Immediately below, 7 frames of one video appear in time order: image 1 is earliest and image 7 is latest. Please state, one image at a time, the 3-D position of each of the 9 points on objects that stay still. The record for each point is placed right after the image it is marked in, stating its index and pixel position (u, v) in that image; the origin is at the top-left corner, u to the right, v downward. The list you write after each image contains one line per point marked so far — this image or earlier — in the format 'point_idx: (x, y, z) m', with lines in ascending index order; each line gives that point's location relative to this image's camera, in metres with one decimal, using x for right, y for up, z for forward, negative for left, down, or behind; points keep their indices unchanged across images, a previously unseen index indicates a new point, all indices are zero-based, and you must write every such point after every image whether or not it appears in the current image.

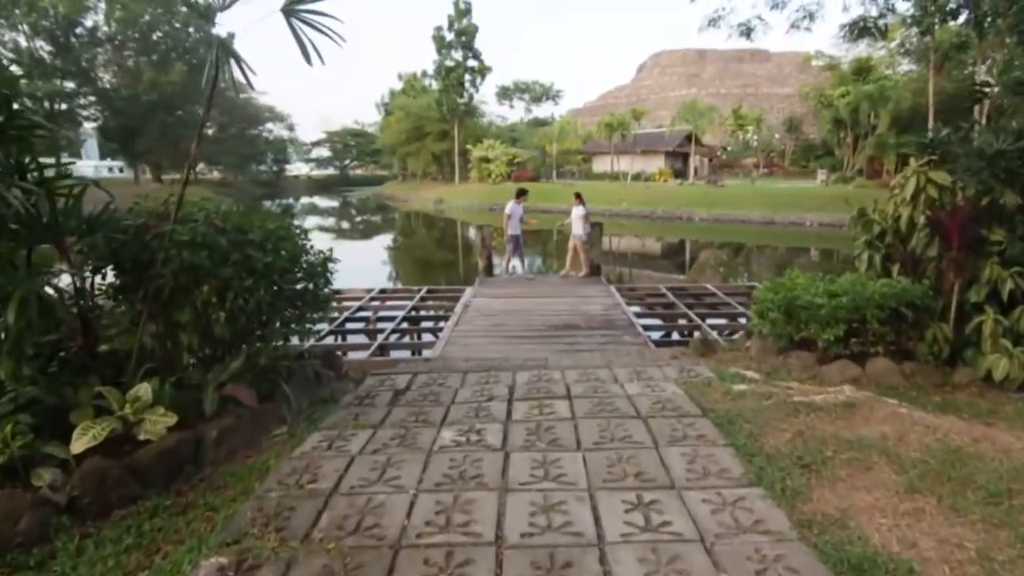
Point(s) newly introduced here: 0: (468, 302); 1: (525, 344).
0: (-0.7, -0.2, +9.3) m
1: (+0.2, -0.7, +7.0) m
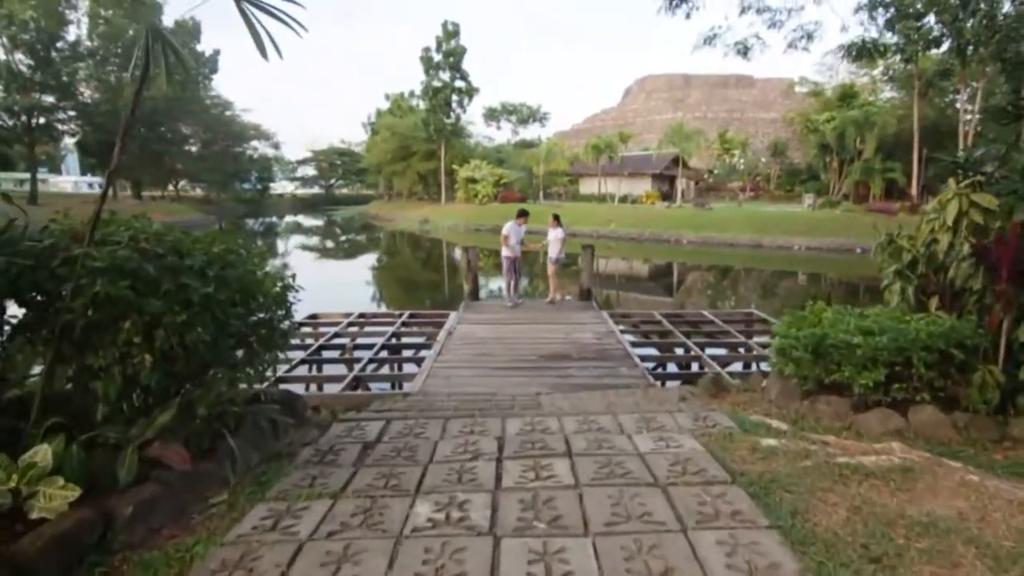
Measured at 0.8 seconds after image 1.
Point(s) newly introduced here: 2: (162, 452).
0: (-0.9, -0.6, +8.8) m
1: (0.0, -1.0, +6.4) m
2: (-1.6, -0.7, +2.6) m
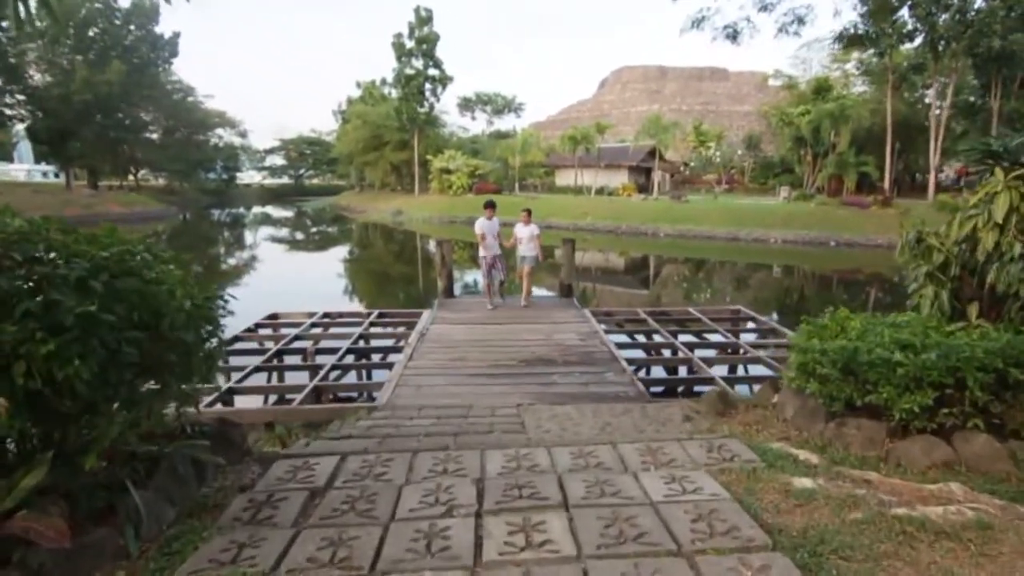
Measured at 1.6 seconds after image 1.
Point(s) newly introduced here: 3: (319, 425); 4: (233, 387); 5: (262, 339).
0: (-1.3, -0.6, +8.1) m
1: (-0.2, -1.0, +5.9) m
2: (-1.6, -0.8, +1.9) m
3: (-1.9, -1.3, +5.4) m
4: (-3.0, -1.1, +6.1) m
5: (-3.6, -0.8, +8.4) m
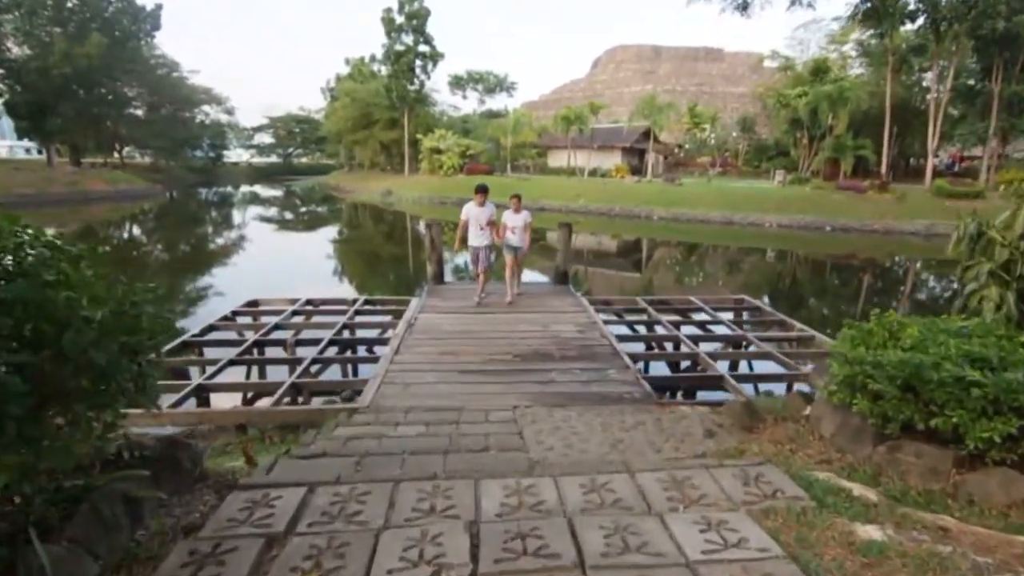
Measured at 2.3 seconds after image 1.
0: (-1.3, -0.4, +7.6) m
1: (-0.2, -0.9, +5.4) m
2: (-1.6, -0.8, +1.4) m
3: (-1.9, -1.2, +4.9) m
4: (-3.1, -1.0, +5.6) m
5: (-3.7, -0.6, +7.8) m
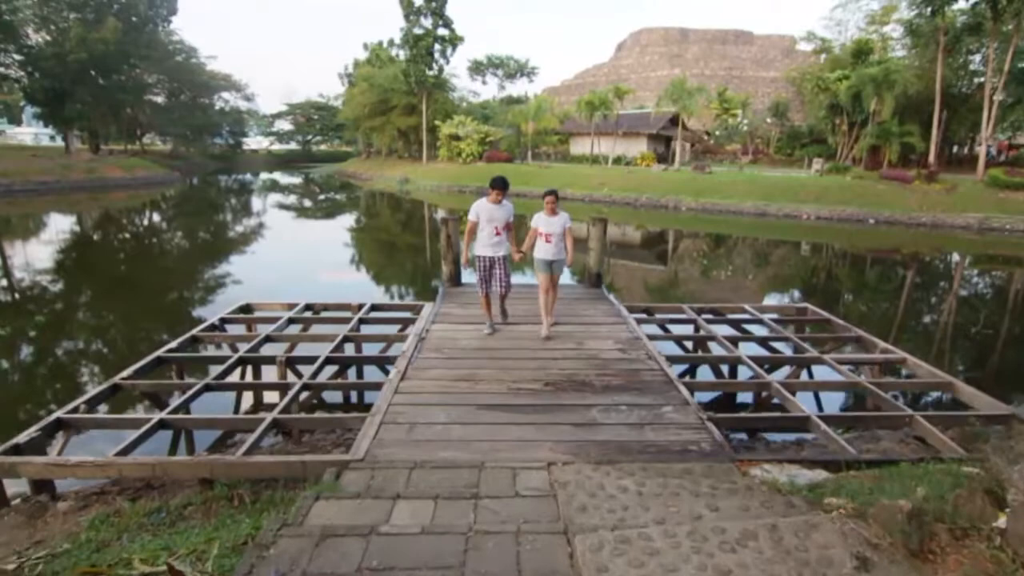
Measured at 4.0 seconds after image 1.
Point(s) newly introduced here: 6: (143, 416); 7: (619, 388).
0: (-1.0, -0.5, +6.6) m
1: (0.0, -1.1, +4.3) m
2: (-1.5, -1.0, +0.4) m
3: (-1.7, -1.4, +3.9) m
4: (-2.8, -1.1, +4.6) m
5: (-3.4, -0.6, +6.8) m
6: (-3.1, -1.1, +4.8) m
7: (+1.0, -0.9, +5.0) m
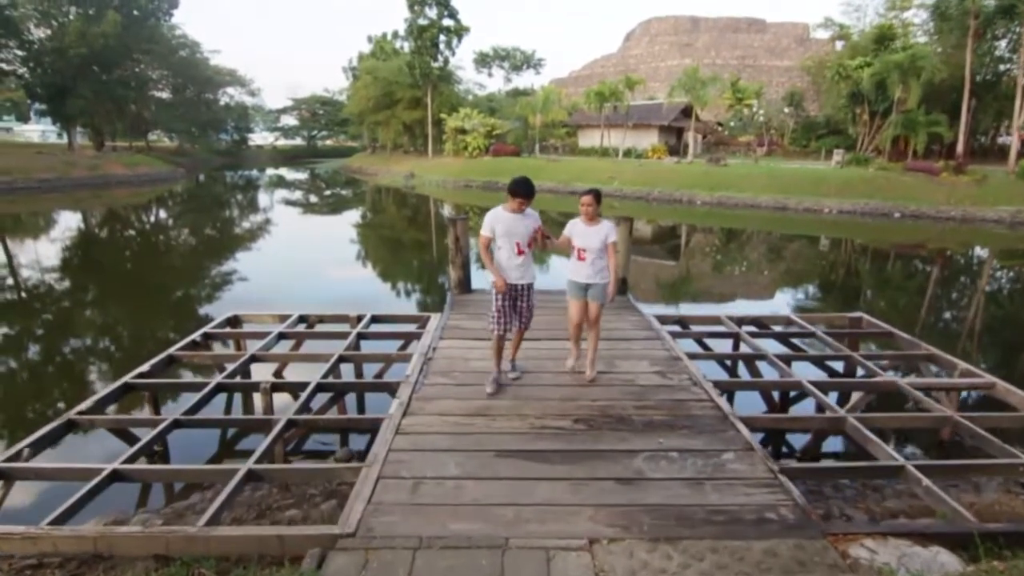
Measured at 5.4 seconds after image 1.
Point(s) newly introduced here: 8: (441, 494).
0: (-0.8, -0.6, +5.8) m
1: (+0.2, -1.2, +3.5) m
2: (-1.4, -1.2, -0.4) m
3: (-1.5, -1.5, +3.1) m
4: (-2.7, -1.2, +3.8) m
5: (-3.2, -0.8, +6.0) m
6: (-2.9, -1.2, +4.0) m
7: (+1.1, -1.0, +4.2) m
8: (-0.4, -1.2, +3.4) m
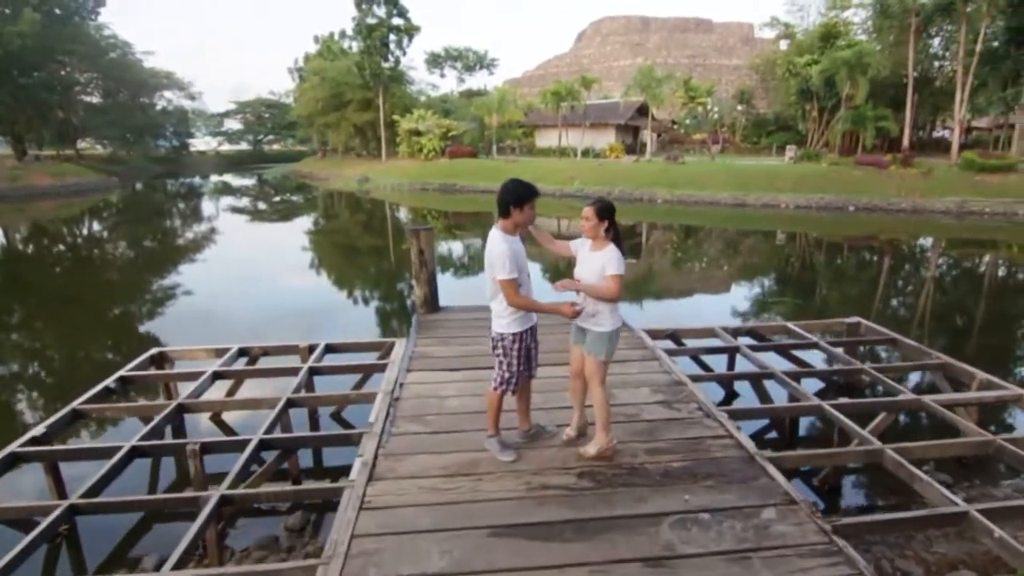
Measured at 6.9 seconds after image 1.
0: (-1.0, -0.9, +4.9) m
1: (+0.2, -1.4, +2.7) m
2: (-1.1, -1.5, -1.3) m
3: (-1.4, -1.8, +2.2) m
4: (-2.7, -1.5, +2.9) m
5: (-3.4, -1.1, +5.0) m
6: (-3.0, -1.5, +3.0) m
7: (+1.1, -1.2, +3.5) m
8: (-0.4, -1.4, +2.6) m
